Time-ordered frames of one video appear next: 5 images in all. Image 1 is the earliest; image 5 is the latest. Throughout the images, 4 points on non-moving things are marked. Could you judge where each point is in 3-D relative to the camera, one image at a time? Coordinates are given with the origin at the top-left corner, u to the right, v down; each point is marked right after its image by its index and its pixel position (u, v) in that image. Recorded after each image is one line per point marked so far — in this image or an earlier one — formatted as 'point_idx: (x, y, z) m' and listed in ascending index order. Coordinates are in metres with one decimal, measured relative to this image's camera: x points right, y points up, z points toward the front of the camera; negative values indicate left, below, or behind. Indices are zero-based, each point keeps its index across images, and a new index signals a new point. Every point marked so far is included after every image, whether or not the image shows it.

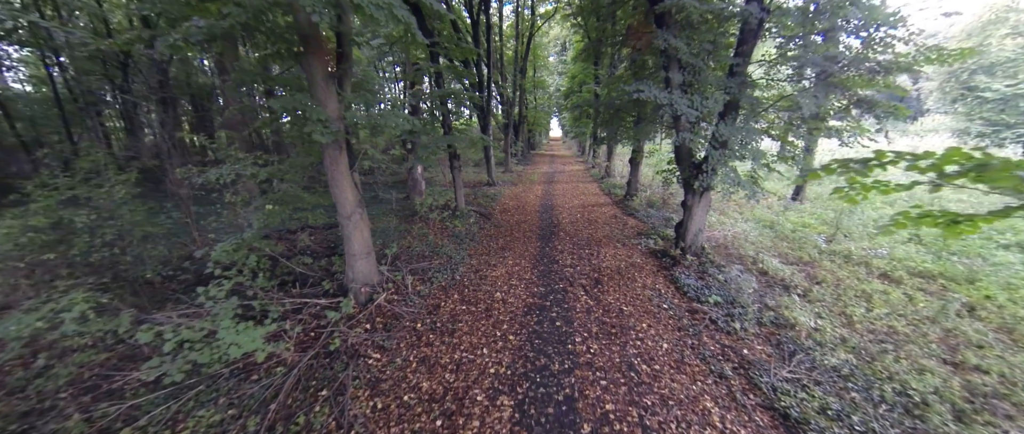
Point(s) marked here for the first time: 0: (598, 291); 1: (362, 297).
0: (+1.8, -1.6, +6.1) m
1: (-2.7, -1.5, +5.4) m
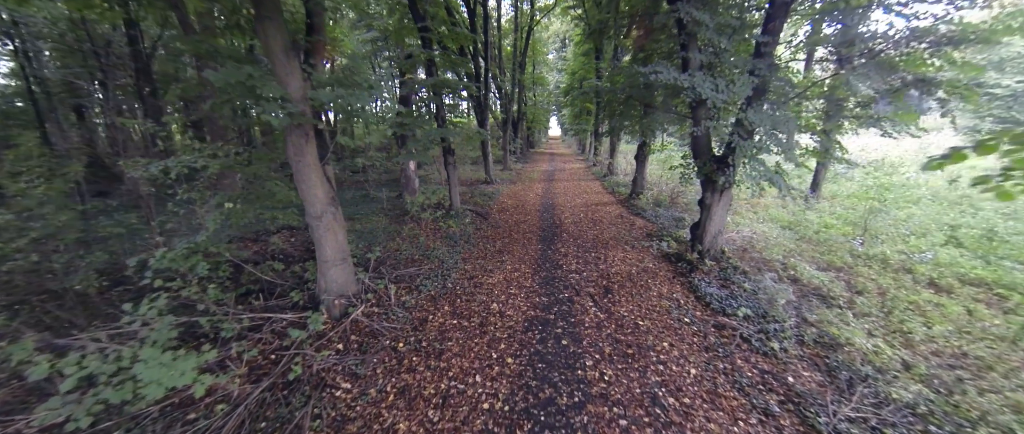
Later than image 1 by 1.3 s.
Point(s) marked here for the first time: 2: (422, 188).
0: (+1.8, -1.6, +5.4) m
1: (-2.7, -1.5, +4.6) m
2: (-4.0, +1.3, +13.2) m
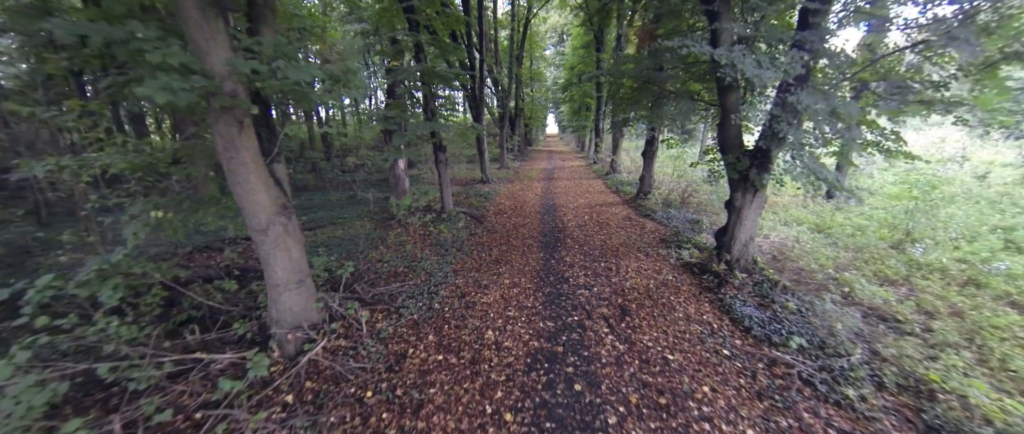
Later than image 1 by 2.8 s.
0: (+1.7, -1.7, +4.5) m
1: (-2.8, -1.6, +3.7) m
2: (-4.1, +1.2, +12.2) m
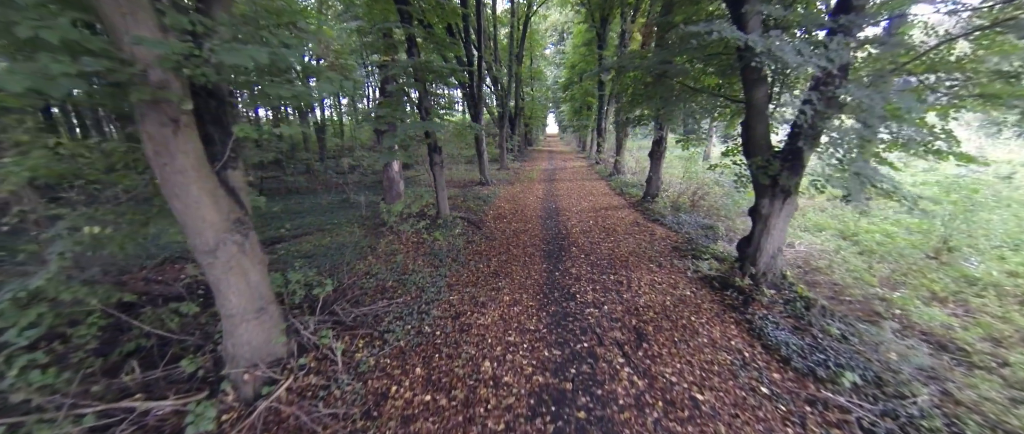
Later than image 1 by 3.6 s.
0: (+1.8, -1.8, +3.9) m
1: (-2.8, -1.8, +3.1) m
2: (-4.1, +1.0, +11.6) m
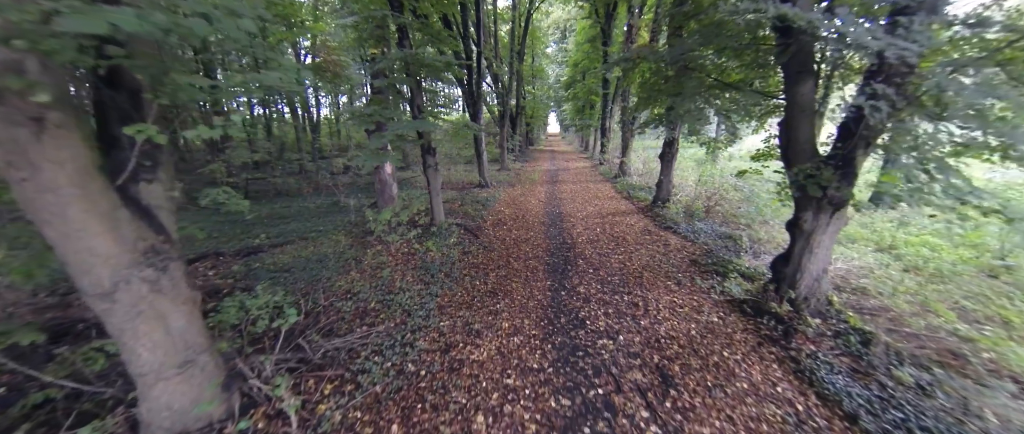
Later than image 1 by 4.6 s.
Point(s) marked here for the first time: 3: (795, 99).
0: (+1.7, -2.1, +3.1) m
1: (-2.8, -2.0, +2.3) m
2: (-4.1, +0.8, +10.9) m
3: (+3.9, +1.6, +4.1) m
